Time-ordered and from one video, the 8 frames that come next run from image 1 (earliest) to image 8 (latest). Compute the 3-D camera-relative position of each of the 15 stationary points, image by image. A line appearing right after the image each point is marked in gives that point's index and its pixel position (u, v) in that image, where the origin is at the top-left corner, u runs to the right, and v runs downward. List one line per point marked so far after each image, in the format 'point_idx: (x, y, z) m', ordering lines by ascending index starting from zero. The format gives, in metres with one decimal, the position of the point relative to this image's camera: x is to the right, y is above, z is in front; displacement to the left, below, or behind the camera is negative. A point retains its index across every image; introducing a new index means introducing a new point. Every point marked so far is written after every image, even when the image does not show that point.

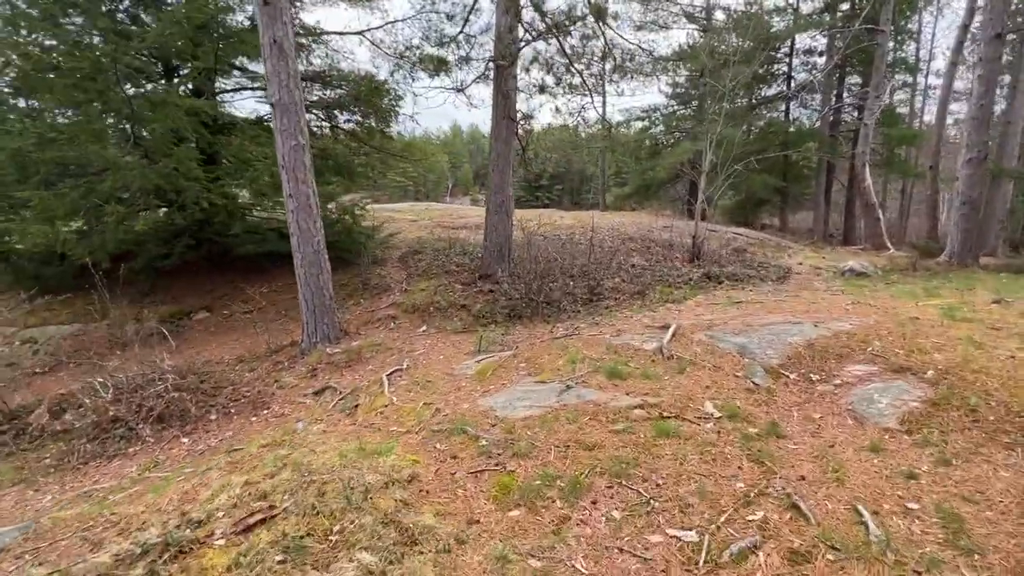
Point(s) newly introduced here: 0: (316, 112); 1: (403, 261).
0: (-3.6, +3.4, +9.2) m
1: (-2.2, +0.6, +9.6) m
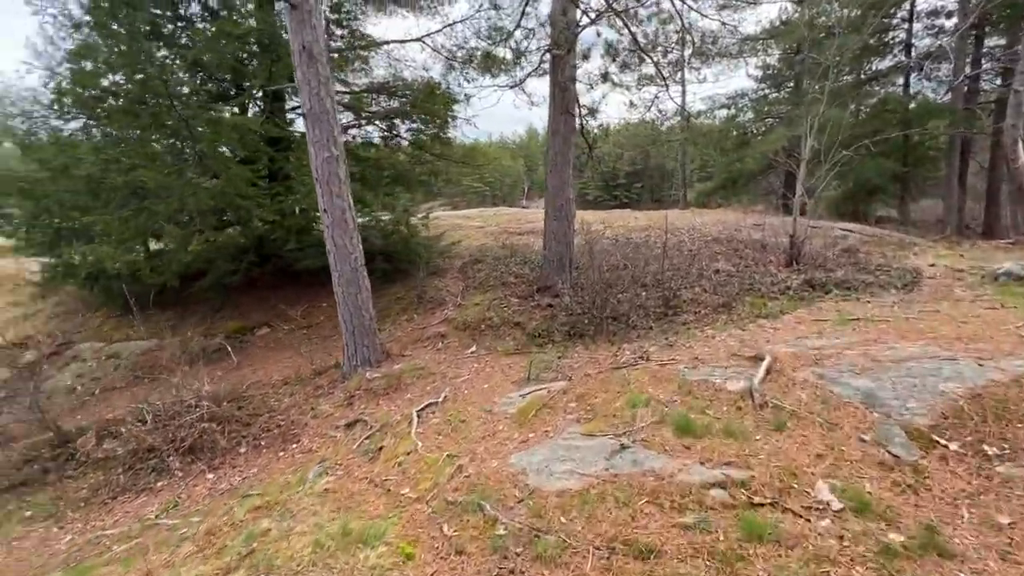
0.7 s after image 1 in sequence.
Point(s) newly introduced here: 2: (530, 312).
0: (-2.5, +3.2, +9.0) m
1: (-1.0, +0.3, +9.2) m
2: (+0.2, -0.3, +6.5) m
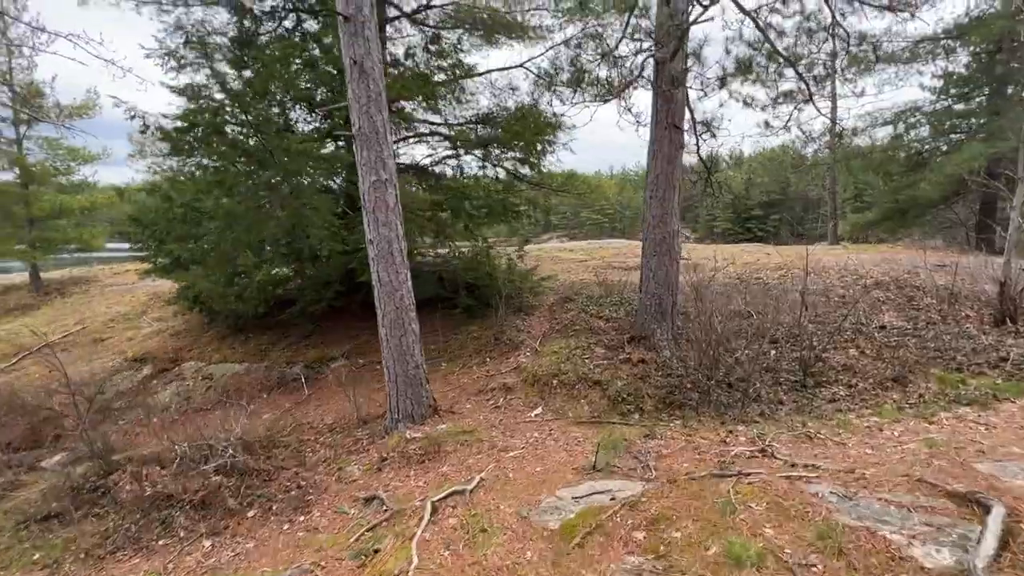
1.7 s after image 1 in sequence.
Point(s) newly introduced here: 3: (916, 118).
0: (-0.7, +2.5, +8.6) m
1: (+0.7, -0.4, +8.2) m
2: (+1.2, -0.9, +5.3) m
3: (+11.8, +4.9, +13.6) m
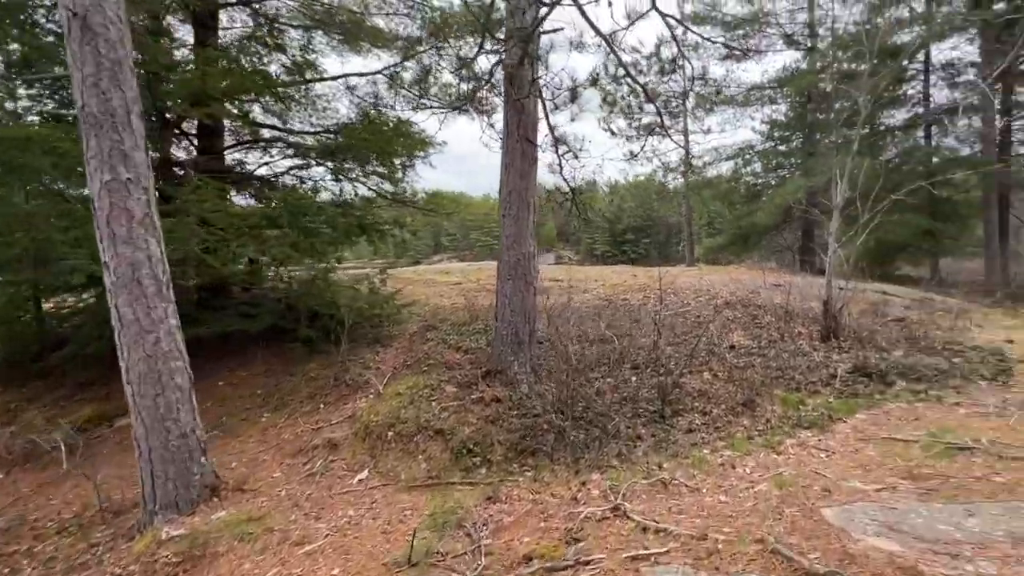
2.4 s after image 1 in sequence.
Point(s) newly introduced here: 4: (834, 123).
0: (-3.1, +2.0, +7.5) m
1: (-1.6, -0.8, +7.3) m
2: (-0.5, -1.2, +4.6) m
3: (+7.9, +4.4, +15.3) m
4: (+7.4, +3.7, +10.8) m
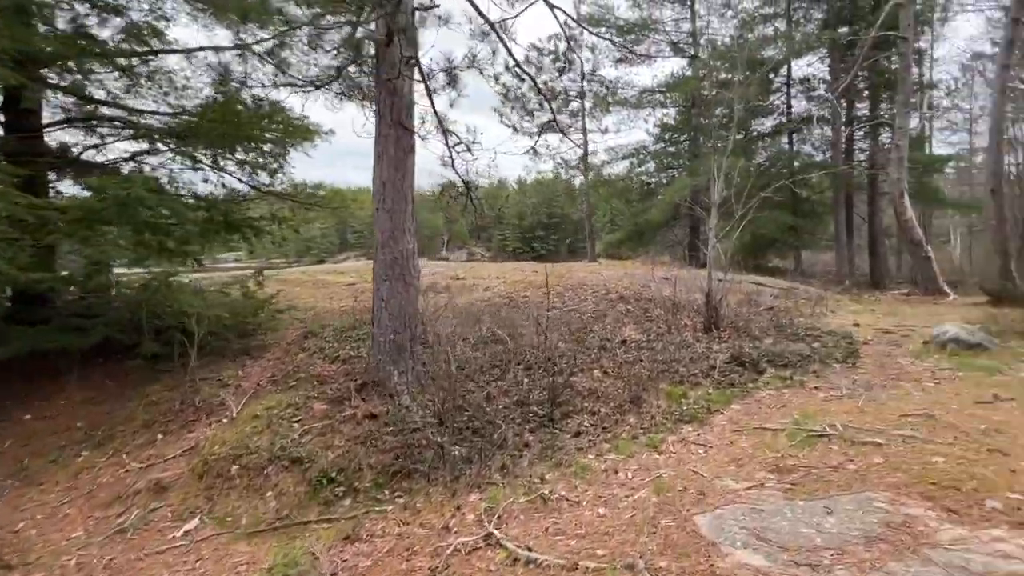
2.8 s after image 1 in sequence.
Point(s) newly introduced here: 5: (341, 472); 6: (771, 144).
0: (-4.7, +2.0, +6.4) m
1: (-3.2, -0.9, +6.5) m
2: (-1.5, -1.2, +4.0) m
3: (+4.6, +4.6, +16.1) m
4: (+4.9, +3.9, +11.5) m
5: (-1.3, -1.4, +3.6) m
6: (+8.1, +4.5, +14.6) m
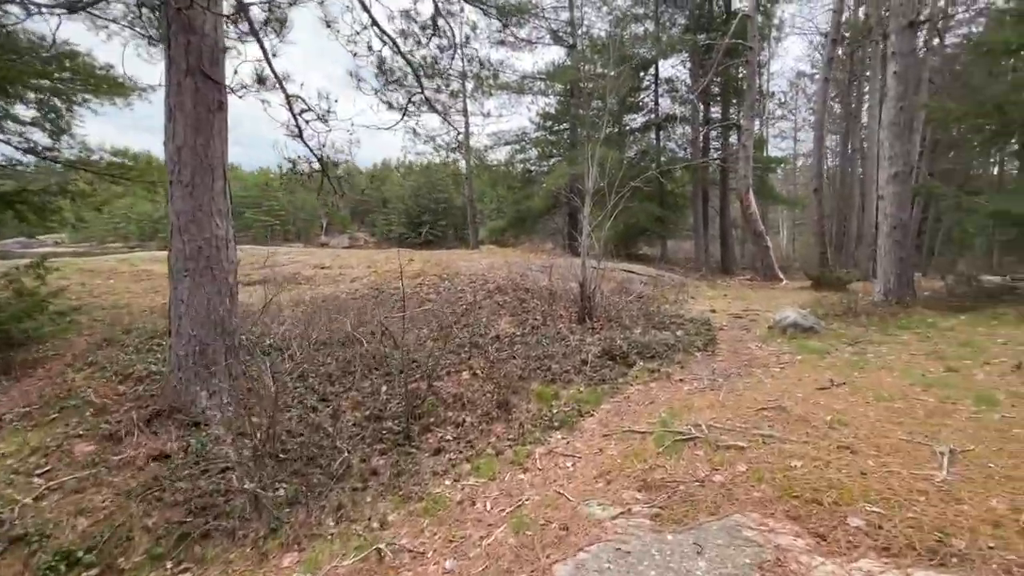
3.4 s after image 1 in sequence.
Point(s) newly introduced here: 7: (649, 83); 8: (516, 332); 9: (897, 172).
0: (-6.3, +2.0, +4.4) m
1: (-4.8, -0.8, +4.9) m
2: (-2.6, -1.2, +2.9) m
3: (+0.4, +5.0, +15.9) m
4: (+1.9, +4.2, +11.6) m
5: (-2.3, -1.4, +2.6) m
6: (+4.2, +4.9, +15.3) m
7: (+4.7, +7.0, +16.0) m
8: (+0.1, -0.6, +6.5) m
9: (+6.3, +1.9, +7.7) m
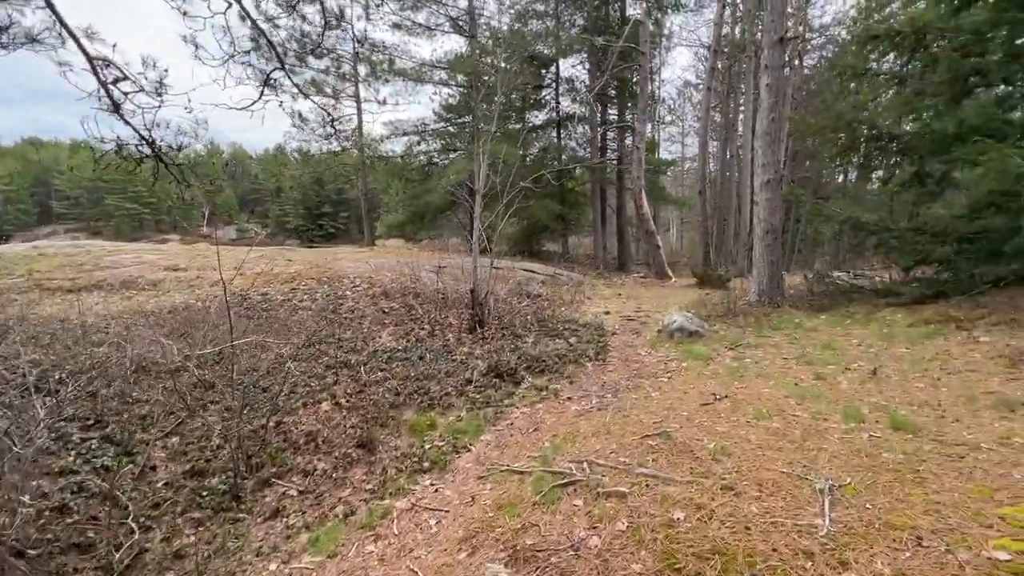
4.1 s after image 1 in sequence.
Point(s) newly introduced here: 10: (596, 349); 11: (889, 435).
0: (-7.3, +1.8, +2.5) m
1: (-5.9, -1.0, +3.4) m
2: (-3.4, -1.4, +1.8) m
3: (-2.9, +5.0, +15.0) m
4: (-0.7, +4.2, +11.1) m
5: (-3.0, -1.6, +1.6) m
6: (+0.9, +4.9, +15.2) m
7: (+1.3, +7.1, +15.9) m
8: (-1.4, -0.7, +5.8) m
9: (+4.5, +1.9, +8.2) m
10: (+1.1, -0.8, +6.0) m
11: (+2.3, -0.9, +2.9) m
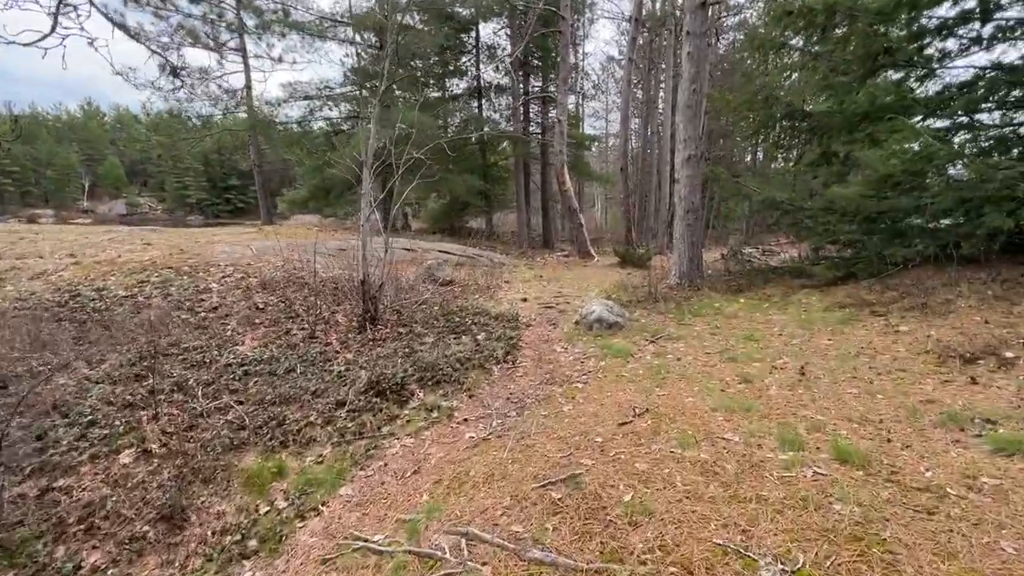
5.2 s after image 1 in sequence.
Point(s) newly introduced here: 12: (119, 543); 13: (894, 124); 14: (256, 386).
0: (-7.9, +1.5, +0.4) m
1: (-6.6, -1.2, +1.6) m
2: (-3.8, -1.6, +0.5) m
3: (-5.5, +5.5, +13.3) m
4: (-2.6, +4.5, +9.8) m
5: (-3.4, -1.8, +0.3) m
6: (-1.7, +5.5, +14.0) m
7: (-1.5, +7.7, +14.6) m
8: (-2.5, -0.7, +4.7) m
9: (+2.9, +2.2, +7.7) m
10: (-0.1, -0.7, +5.2) m
11: (+1.6, -0.9, +2.3) m
12: (-2.1, -1.3, +2.5) m
13: (+5.0, +2.1, +6.1) m
14: (-2.2, -0.8, +4.0) m
